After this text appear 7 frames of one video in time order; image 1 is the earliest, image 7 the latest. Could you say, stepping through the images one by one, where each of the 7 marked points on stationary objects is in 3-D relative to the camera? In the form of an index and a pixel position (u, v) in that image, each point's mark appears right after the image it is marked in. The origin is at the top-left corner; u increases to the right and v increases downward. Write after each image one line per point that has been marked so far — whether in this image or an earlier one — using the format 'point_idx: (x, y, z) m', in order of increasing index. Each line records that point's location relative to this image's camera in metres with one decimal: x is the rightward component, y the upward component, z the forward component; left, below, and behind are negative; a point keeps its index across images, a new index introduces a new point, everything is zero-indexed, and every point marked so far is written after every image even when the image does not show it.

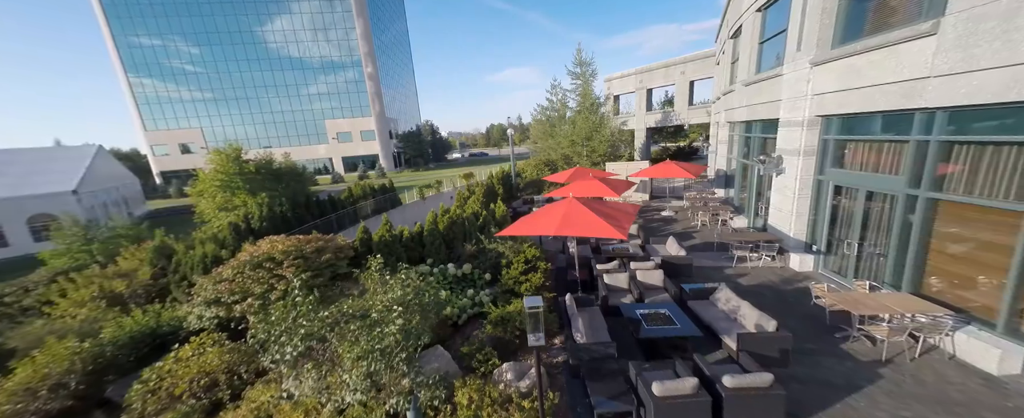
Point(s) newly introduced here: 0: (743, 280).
0: (+6.9, -2.1, +9.6) m
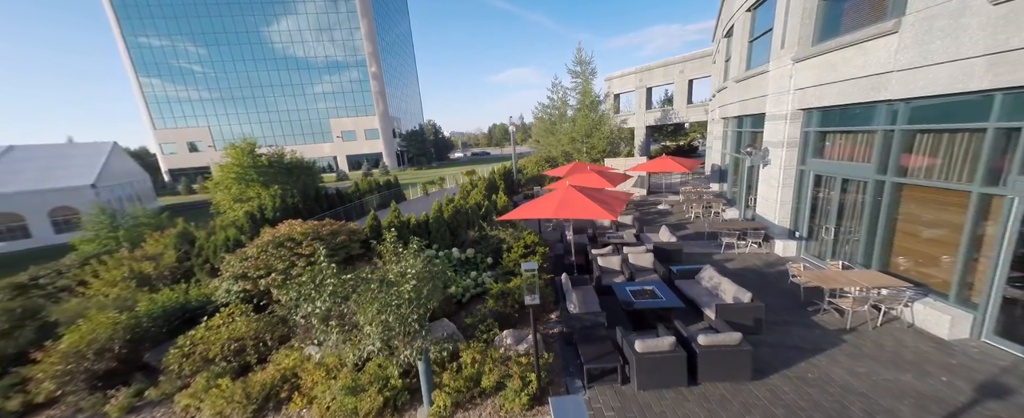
0: (+6.9, -1.7, +10.2) m
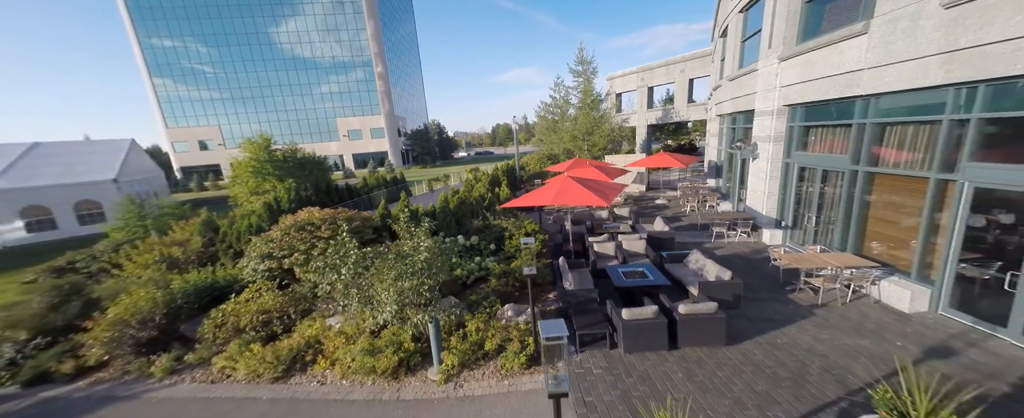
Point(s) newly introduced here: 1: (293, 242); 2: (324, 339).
0: (+7.0, -1.4, +10.9) m
1: (-6.1, -0.9, +9.0) m
2: (-4.2, -2.9, +7.3) m
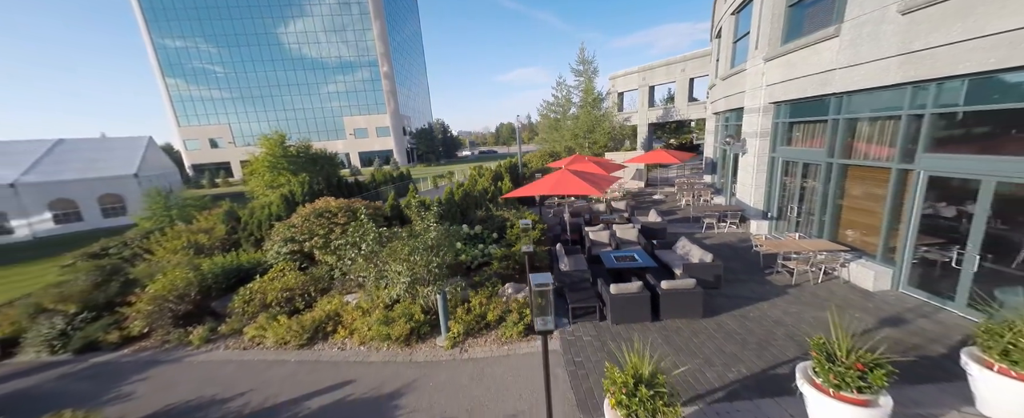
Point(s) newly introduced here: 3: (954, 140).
0: (+7.0, -1.1, +11.6) m
1: (-6.1, -0.6, +9.9) m
2: (-4.2, -2.6, +8.1) m
3: (+8.8, +1.4, +6.4) m
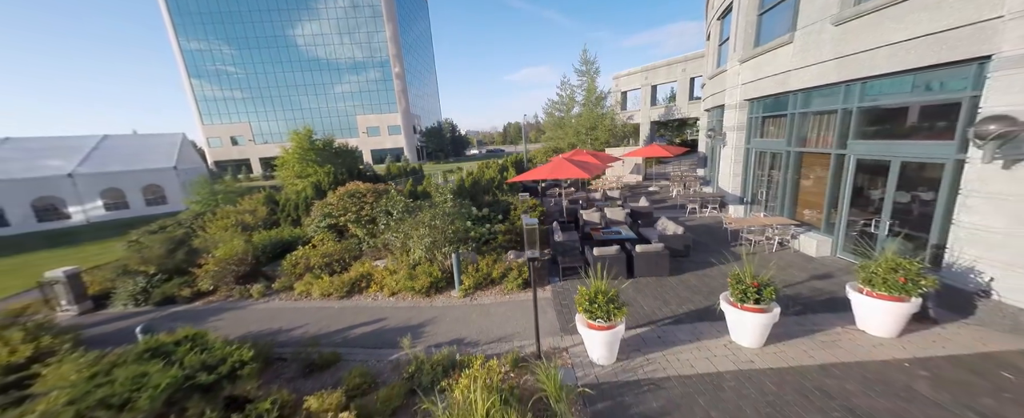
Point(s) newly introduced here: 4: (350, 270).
0: (+7.1, -0.5, +13.0) m
1: (-6.0, +0.1, +11.6) m
2: (-4.2, -1.9, +9.8) m
3: (+8.8, +2.0, +7.9) m
4: (-5.2, -2.0, +10.2) m
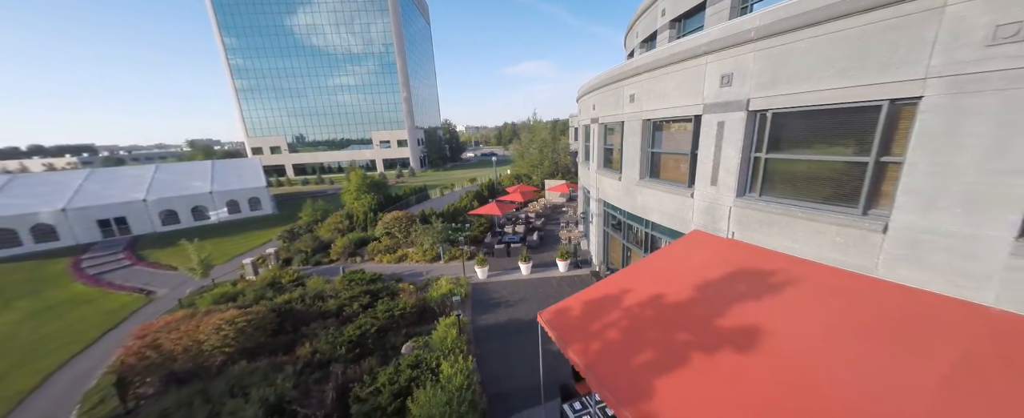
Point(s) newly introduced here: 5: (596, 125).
0: (+6.8, +0.2, +15.6) m
1: (-6.4, +0.9, +14.4) m
2: (-4.6, -1.2, +12.5) m
3: (+8.4, +2.7, +10.4) m
4: (-5.6, -1.2, +13.0) m
5: (+2.6, +2.6, +10.1) m
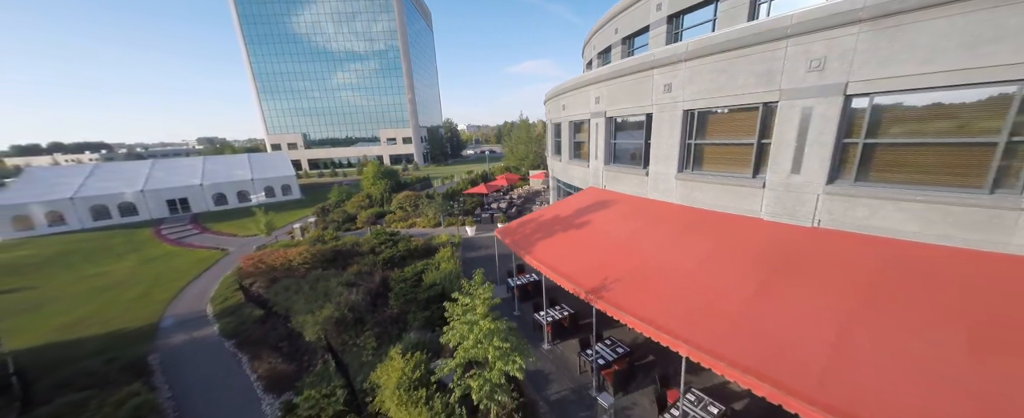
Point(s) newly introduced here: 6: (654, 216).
0: (+5.9, +1.3, +19.8) m
1: (-7.3, +2.0, +18.6) m
2: (-5.5, 0.0, +16.8) m
3: (+7.5, +3.8, +14.6) m
4: (-6.5, -0.1, +17.2) m
5: (+1.7, +3.7, +14.3) m
6: (+3.2, -0.2, +7.2) m
